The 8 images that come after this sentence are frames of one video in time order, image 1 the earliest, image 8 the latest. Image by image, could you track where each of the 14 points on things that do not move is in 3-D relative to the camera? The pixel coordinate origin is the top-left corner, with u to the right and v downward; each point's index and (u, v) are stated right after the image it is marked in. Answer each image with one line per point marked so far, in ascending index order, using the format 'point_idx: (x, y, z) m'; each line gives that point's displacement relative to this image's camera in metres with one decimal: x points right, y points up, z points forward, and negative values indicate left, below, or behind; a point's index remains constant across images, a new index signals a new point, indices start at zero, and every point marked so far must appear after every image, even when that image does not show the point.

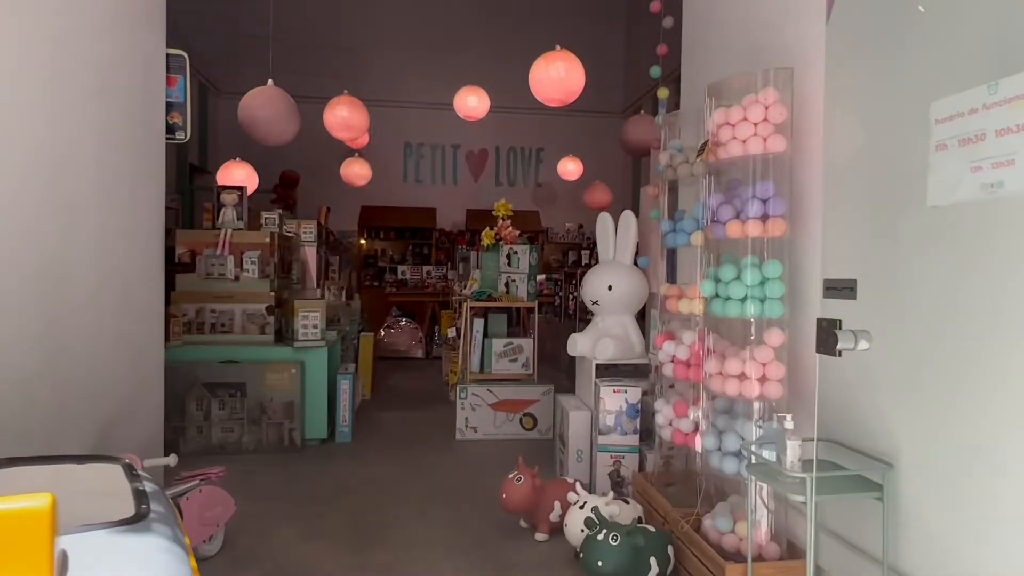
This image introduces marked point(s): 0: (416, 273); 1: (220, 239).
0: (-1.4, +0.2, +9.5) m
1: (-1.9, +0.3, +4.3) m
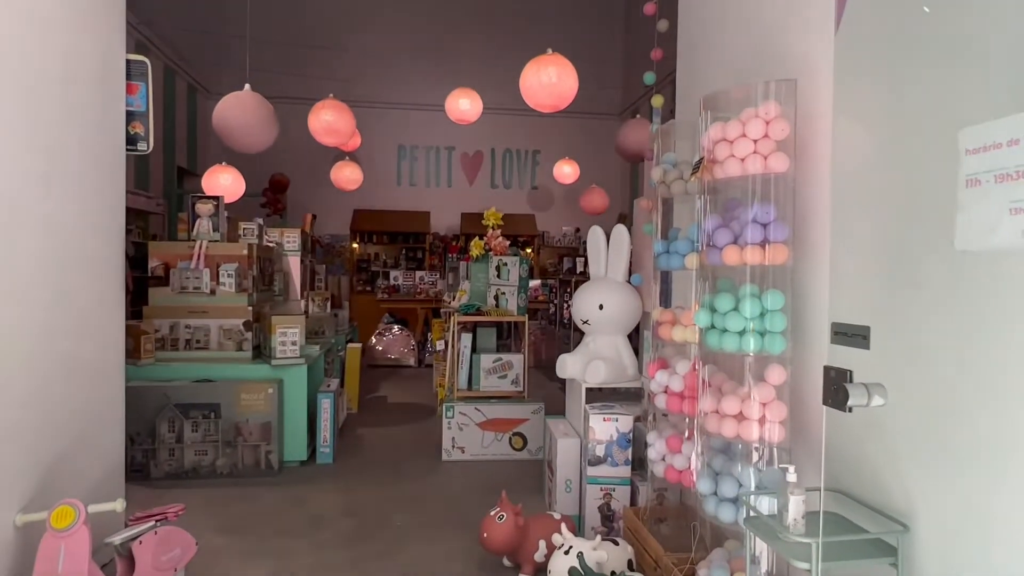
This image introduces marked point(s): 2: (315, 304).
0: (-1.5, +0.1, +9.3) m
1: (-2.0, +0.2, +4.1) m
2: (-1.6, -0.1, +5.4) m
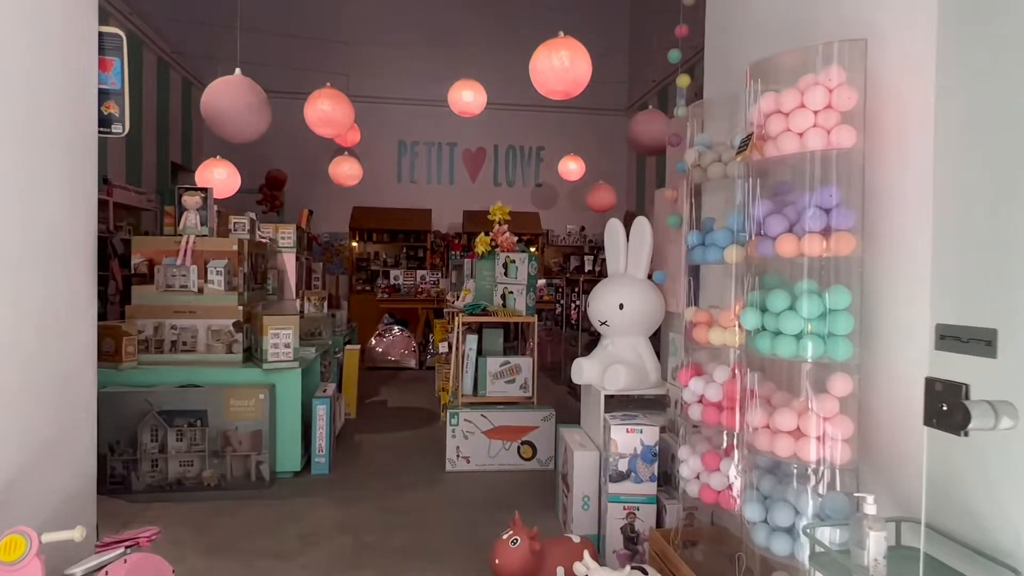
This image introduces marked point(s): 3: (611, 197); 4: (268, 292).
0: (-1.4, +0.1, +9.1) m
1: (-2.0, +0.2, +3.8) m
2: (-1.6, -0.1, +5.1) m
3: (+1.2, +1.2, +8.2) m
4: (-1.7, 0.0, +4.6) m
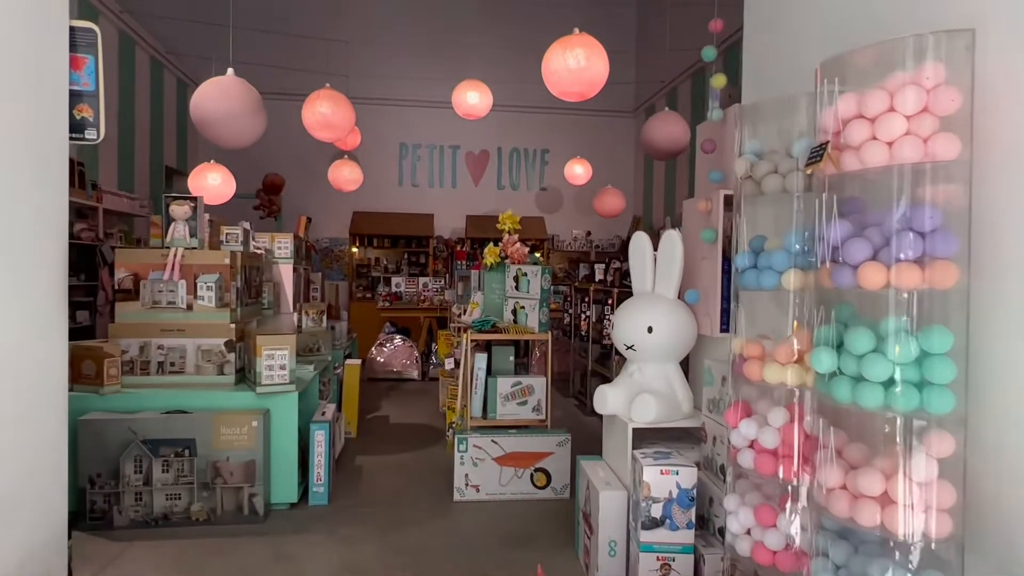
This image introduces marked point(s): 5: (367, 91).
0: (-1.4, 0.0, +8.8) m
1: (-1.9, +0.2, +3.5) m
2: (-1.5, -0.2, +4.8) m
3: (+1.3, +1.1, +8.0) m
4: (-1.7, -0.1, +4.3) m
5: (-2.1, +2.8, +9.3) m
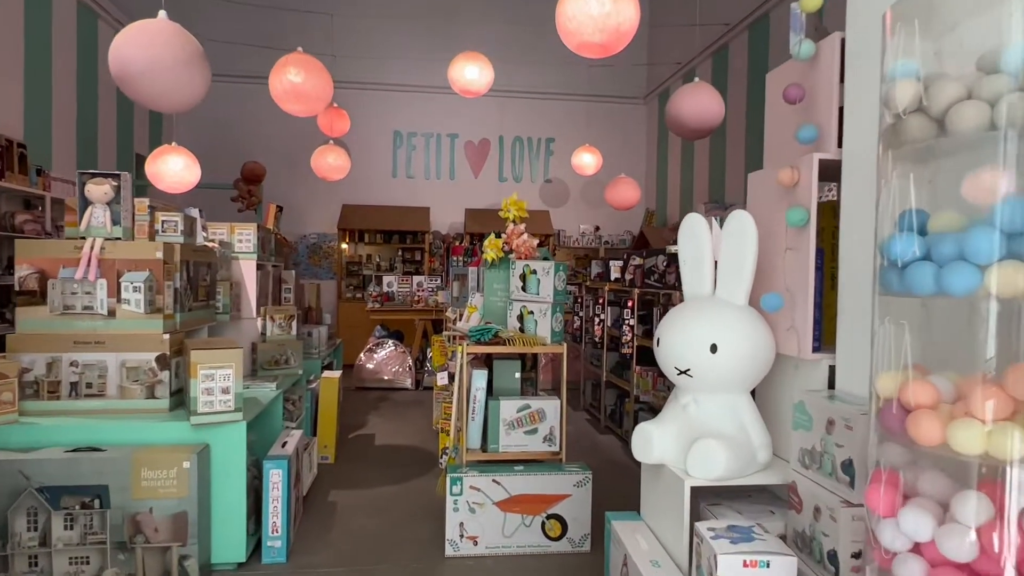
0: (-1.3, 0.0, +8.0) m
1: (-1.9, +0.1, +2.8) m
2: (-1.5, -0.2, +4.1) m
3: (+1.4, +1.1, +7.2) m
4: (-1.6, -0.1, +3.6) m
5: (-2.1, +2.8, +8.6) m
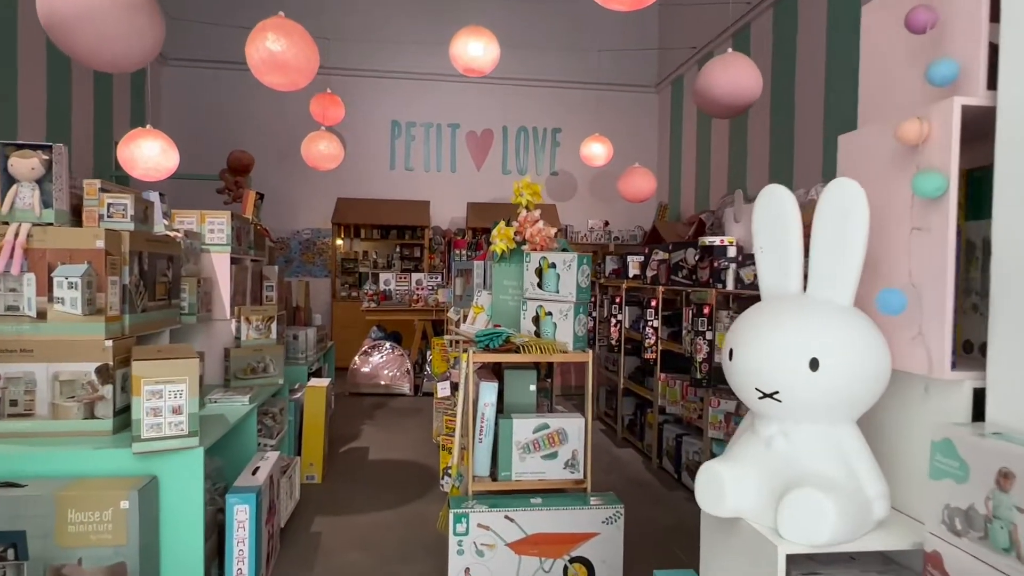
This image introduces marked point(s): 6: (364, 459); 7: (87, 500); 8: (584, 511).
0: (-1.3, +0.1, +7.5) m
1: (-1.8, +0.2, +2.3) m
2: (-1.4, -0.2, +3.6) m
3: (+1.4, +1.1, +6.7) m
4: (-1.6, -0.1, +3.1) m
5: (-2.0, +2.9, +8.1) m
6: (-1.0, -1.2, +4.3) m
7: (-1.3, -0.7, +2.0) m
8: (+0.3, -0.8, +2.5) m
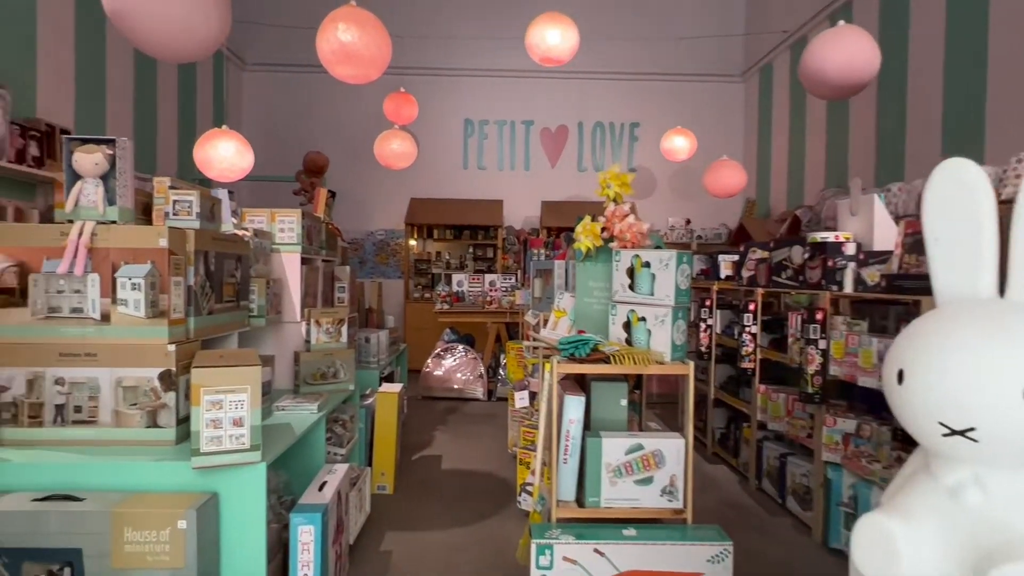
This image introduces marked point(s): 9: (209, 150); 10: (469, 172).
0: (-0.4, 0.0, +7.3) m
1: (-1.5, +0.2, +2.2) m
2: (-1.0, -0.2, +3.4) m
3: (+2.2, +1.1, +6.2) m
4: (-1.2, -0.1, +3.0) m
5: (-1.1, +2.8, +7.9) m
6: (-0.5, -1.2, +4.1) m
7: (-1.1, -0.7, +1.9) m
8: (+0.6, -0.9, +2.1) m
9: (-2.2, +1.0, +4.7) m
10: (-0.5, +1.5, +8.0) m
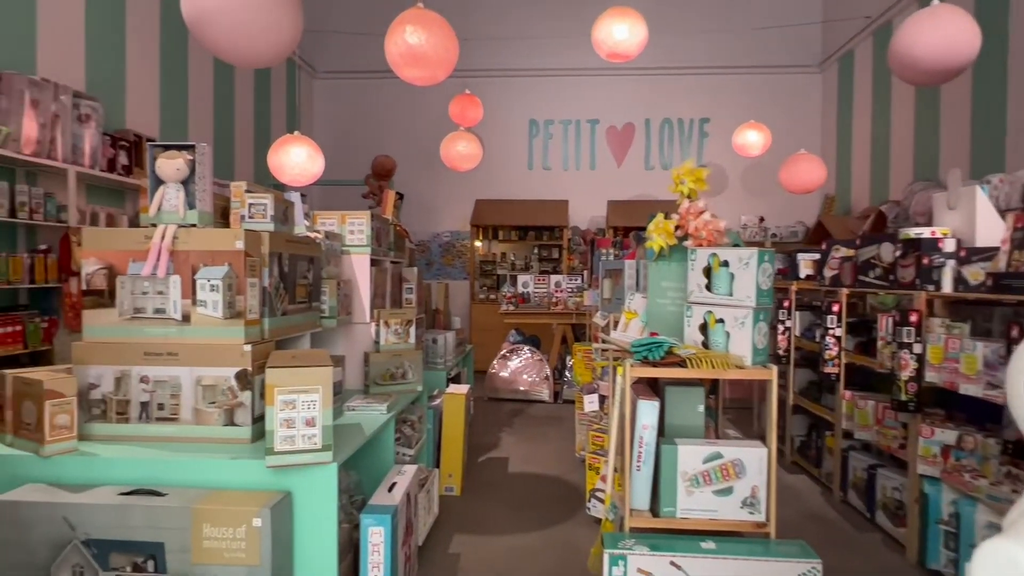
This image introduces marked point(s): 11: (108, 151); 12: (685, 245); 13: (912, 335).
0: (+0.3, 0.0, +7.3) m
1: (-1.3, +0.2, +2.3) m
2: (-0.6, -0.2, +3.5) m
3: (+2.8, +1.1, +5.9) m
4: (-0.9, -0.1, +3.0) m
5: (-0.3, +2.8, +8.0) m
6: (0.0, -1.2, +4.1) m
7: (-0.9, -0.7, +1.9) m
8: (+0.8, -0.9, +2.0) m
9: (-1.7, +1.0, +4.9) m
10: (+0.3, +1.4, +8.0) m
11: (-2.6, +0.9, +4.2) m
12: (+0.7, +0.2, +2.5) m
13: (+1.8, -0.2, +2.9) m
